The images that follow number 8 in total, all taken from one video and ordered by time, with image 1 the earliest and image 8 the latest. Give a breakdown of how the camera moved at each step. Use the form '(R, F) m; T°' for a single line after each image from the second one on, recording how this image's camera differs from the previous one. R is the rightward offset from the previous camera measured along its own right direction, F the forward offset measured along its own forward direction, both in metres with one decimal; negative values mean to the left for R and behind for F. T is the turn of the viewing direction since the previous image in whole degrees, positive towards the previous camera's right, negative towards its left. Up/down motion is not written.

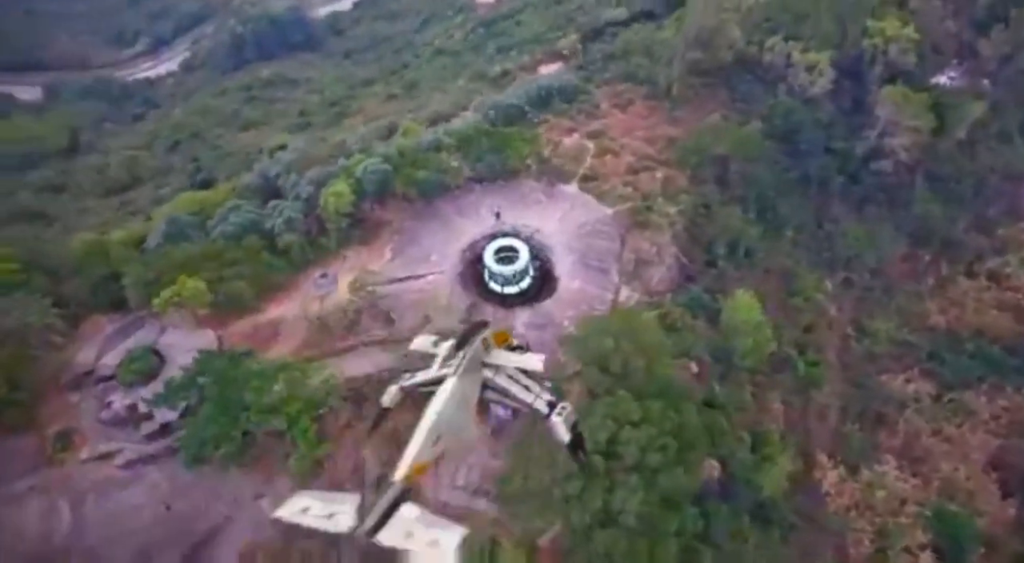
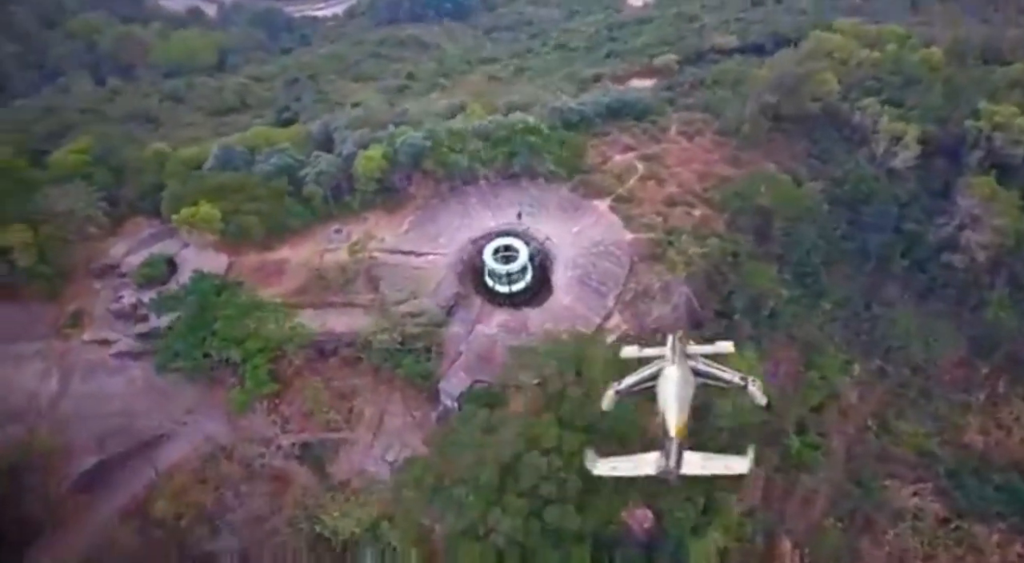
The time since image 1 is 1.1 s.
(+1.7, +0.3) m; -8°
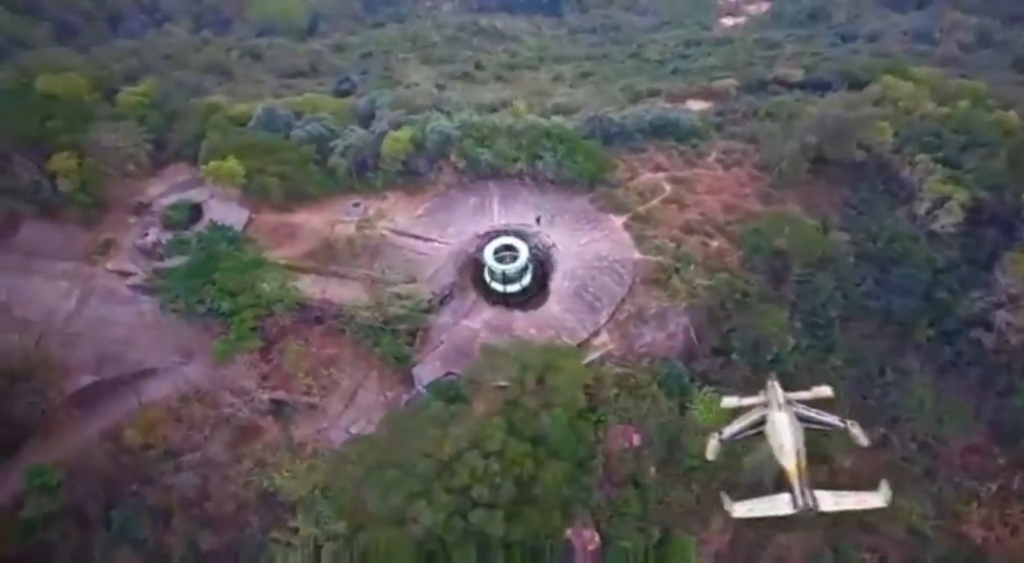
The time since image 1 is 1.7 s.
(+1.1, +0.1) m; -5°
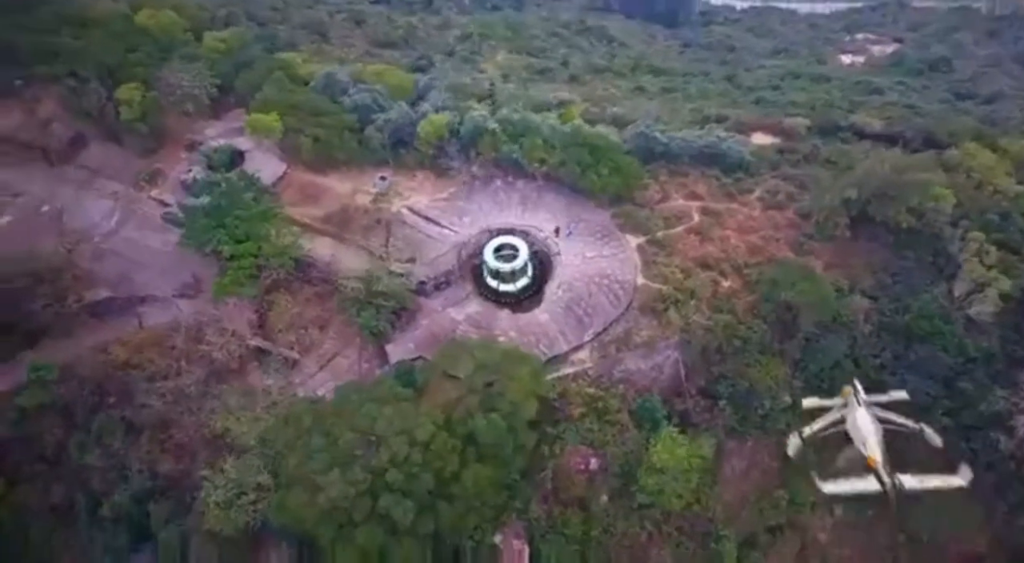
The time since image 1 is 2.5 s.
(+1.4, +0.2) m; -7°
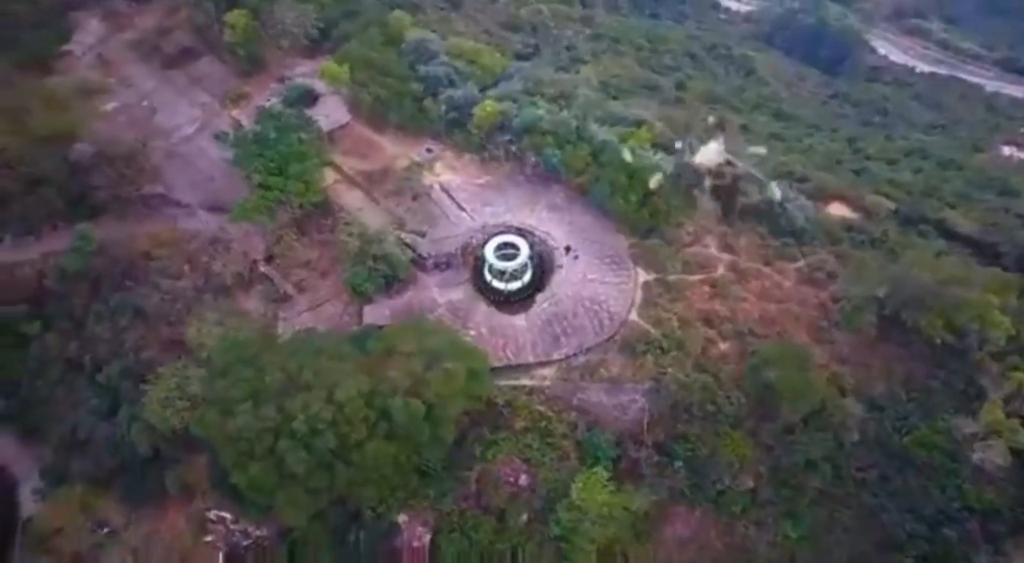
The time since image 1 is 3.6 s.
(+1.8, +0.2) m; -9°
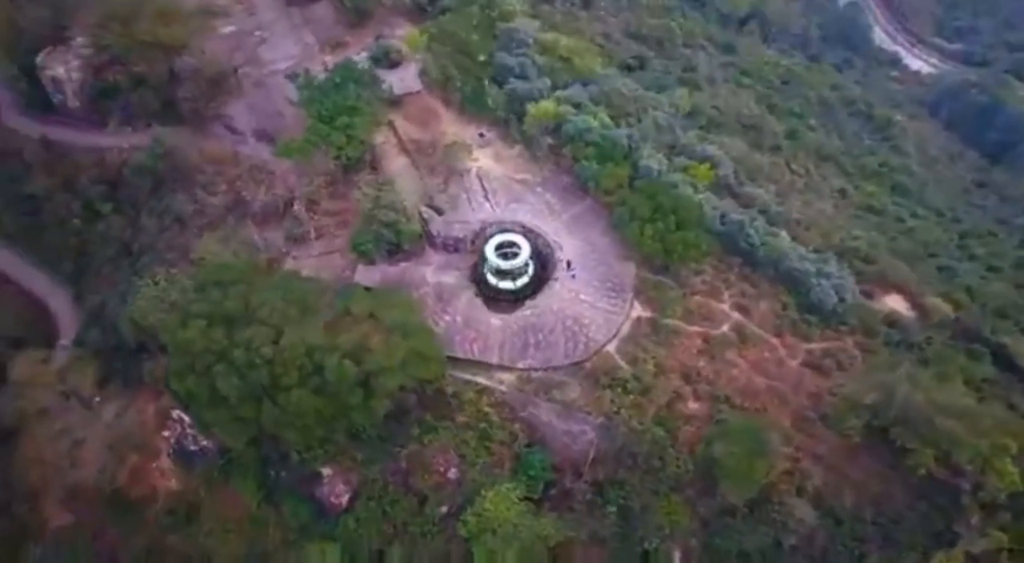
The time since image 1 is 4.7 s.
(+1.9, +0.2) m; -9°
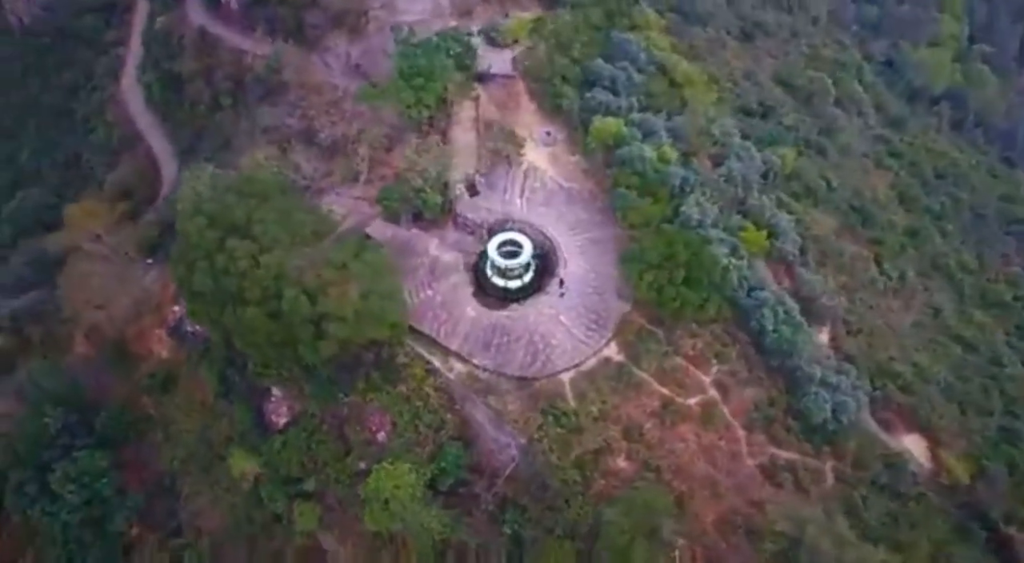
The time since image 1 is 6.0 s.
(+2.2, +0.2) m; -10°
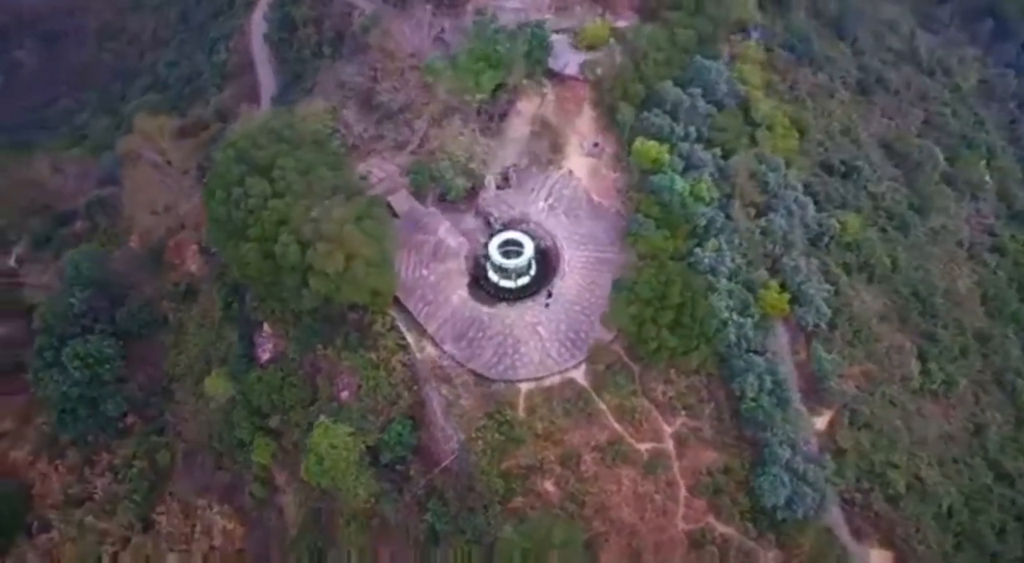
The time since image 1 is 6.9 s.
(+1.6, +0.1) m; -8°
